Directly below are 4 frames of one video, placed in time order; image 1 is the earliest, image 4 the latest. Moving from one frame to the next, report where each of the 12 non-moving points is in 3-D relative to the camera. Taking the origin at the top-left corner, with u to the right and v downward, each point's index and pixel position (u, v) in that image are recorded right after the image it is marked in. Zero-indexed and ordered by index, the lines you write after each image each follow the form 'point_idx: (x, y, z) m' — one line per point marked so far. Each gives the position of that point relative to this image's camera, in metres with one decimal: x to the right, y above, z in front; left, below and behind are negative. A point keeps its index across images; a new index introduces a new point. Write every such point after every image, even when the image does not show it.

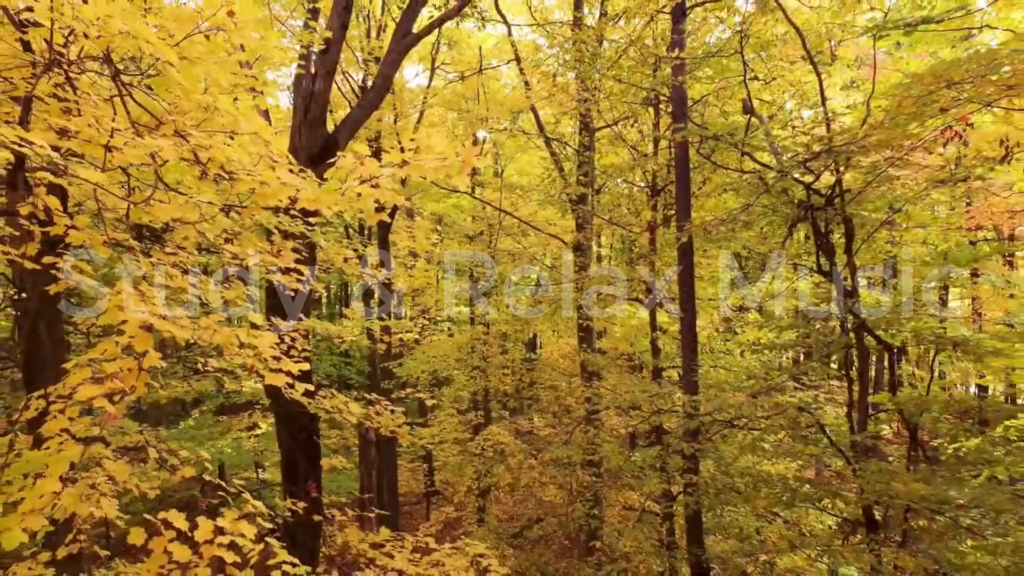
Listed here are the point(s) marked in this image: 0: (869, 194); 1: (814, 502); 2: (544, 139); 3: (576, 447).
0: (+3.3, +0.9, +4.8) m
1: (+2.7, -1.9, +4.8) m
2: (+0.5, +2.4, +8.3) m
3: (+0.8, -2.0, +6.6) m
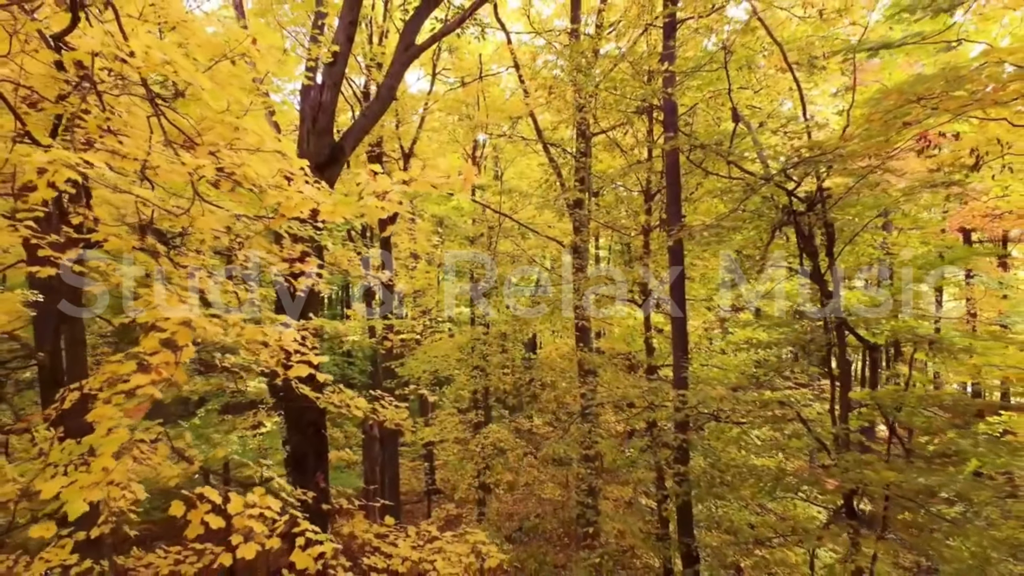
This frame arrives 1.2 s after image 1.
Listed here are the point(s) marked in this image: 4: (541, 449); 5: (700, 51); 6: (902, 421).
0: (+3.3, +0.9, +5.0) m
1: (+2.7, -1.9, +5.0) m
2: (+0.5, +2.4, +8.5) m
3: (+0.8, -2.0, +6.9) m
4: (+0.4, -2.3, +7.4) m
5: (+2.1, +2.6, +5.7) m
6: (+3.9, -1.3, +5.2) m
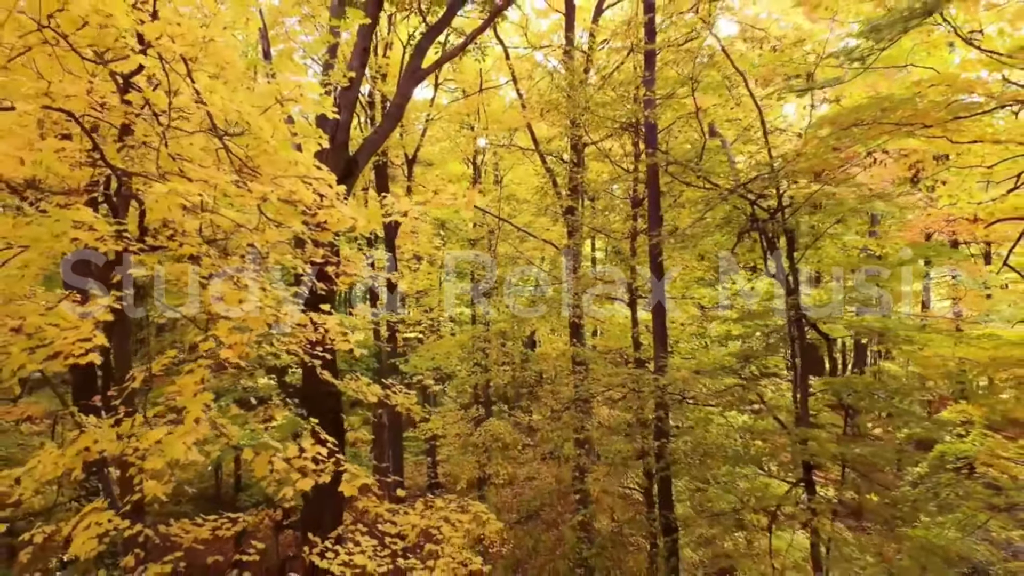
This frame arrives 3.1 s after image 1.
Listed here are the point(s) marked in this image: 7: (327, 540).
0: (+3.2, +0.9, +5.7) m
1: (+2.7, -1.9, +5.6) m
2: (+0.5, +2.4, +9.2) m
3: (+0.8, -2.0, +7.5) m
4: (+0.4, -2.3, +8.0) m
5: (+2.0, +2.6, +6.3) m
6: (+3.9, -1.3, +5.8) m
7: (-1.9, -2.5, +5.2) m
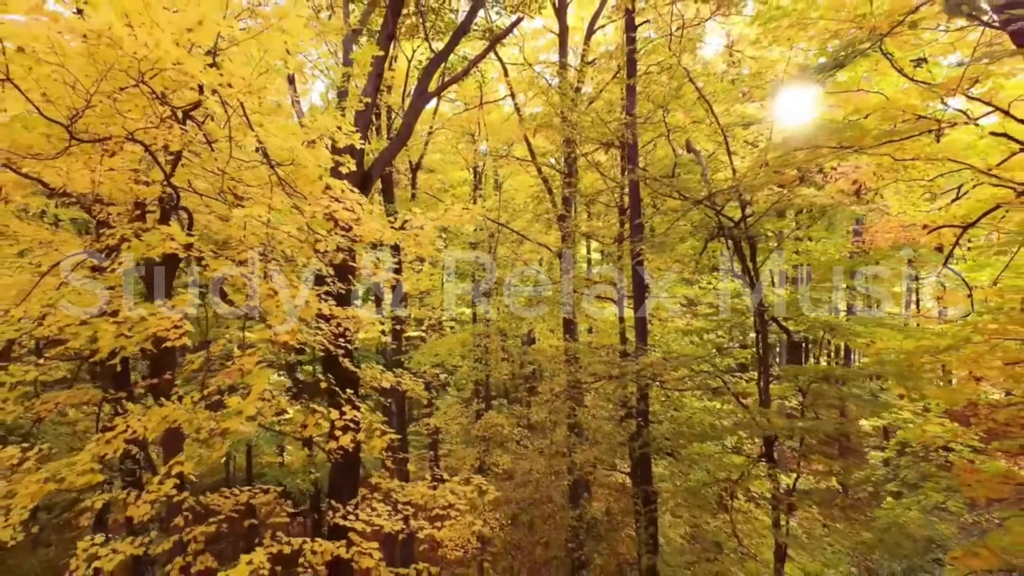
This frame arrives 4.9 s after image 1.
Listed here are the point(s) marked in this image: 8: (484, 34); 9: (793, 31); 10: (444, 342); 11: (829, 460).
0: (+3.2, +0.9, +6.4) m
1: (+2.6, -1.9, +6.4) m
2: (+0.4, +2.4, +9.9) m
3: (+0.7, -2.0, +8.3) m
4: (+0.3, -2.3, +8.7) m
5: (+2.0, +2.6, +7.1) m
6: (+3.8, -1.3, +6.6) m
7: (-1.9, -2.5, +6.0) m
8: (-0.5, +4.2, +8.4) m
9: (+3.2, +2.9, +5.9) m
10: (-1.5, -1.2, +11.6) m
11: (+3.9, -2.1, +6.3) m
